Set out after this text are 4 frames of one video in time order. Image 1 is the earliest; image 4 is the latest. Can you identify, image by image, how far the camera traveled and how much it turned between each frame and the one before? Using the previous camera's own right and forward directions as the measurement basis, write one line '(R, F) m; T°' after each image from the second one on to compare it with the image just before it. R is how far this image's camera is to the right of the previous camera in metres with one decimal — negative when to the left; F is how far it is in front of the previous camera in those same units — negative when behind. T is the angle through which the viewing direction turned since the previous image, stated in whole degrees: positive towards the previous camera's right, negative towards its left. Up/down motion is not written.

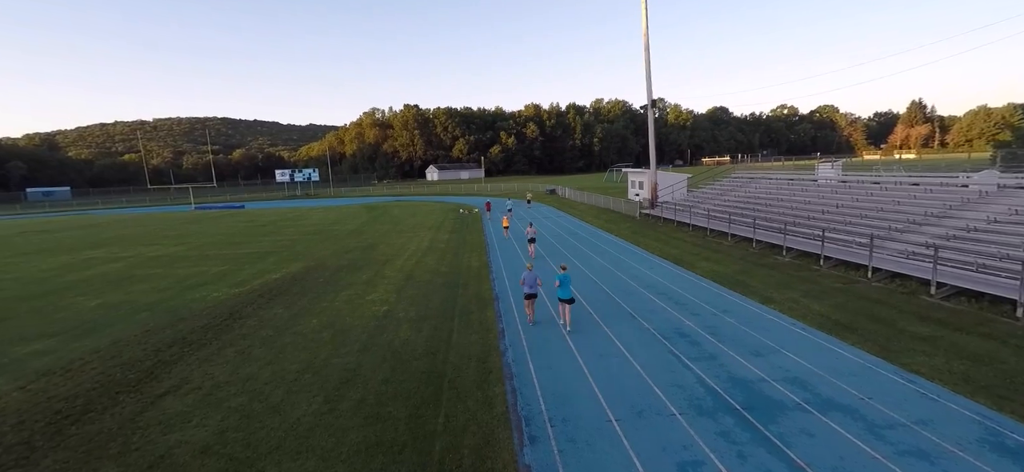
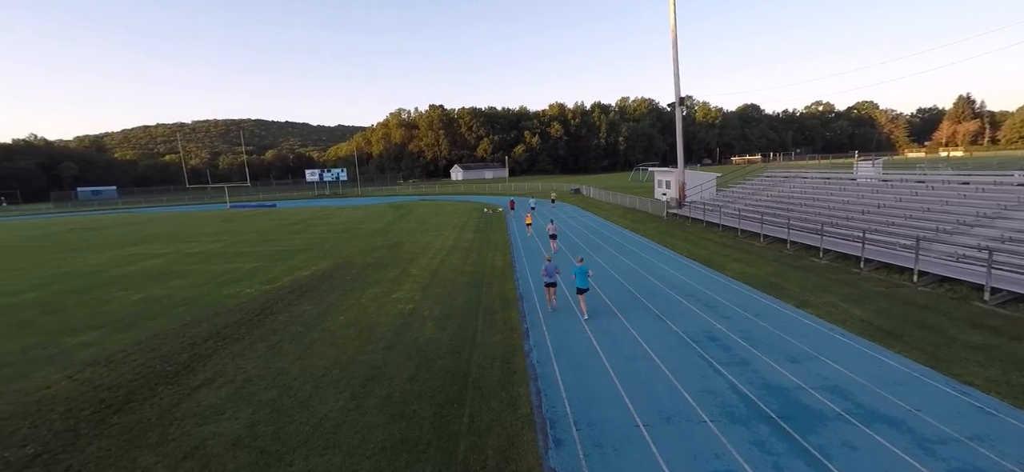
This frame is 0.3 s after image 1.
(0.0, +0.1) m; -3°
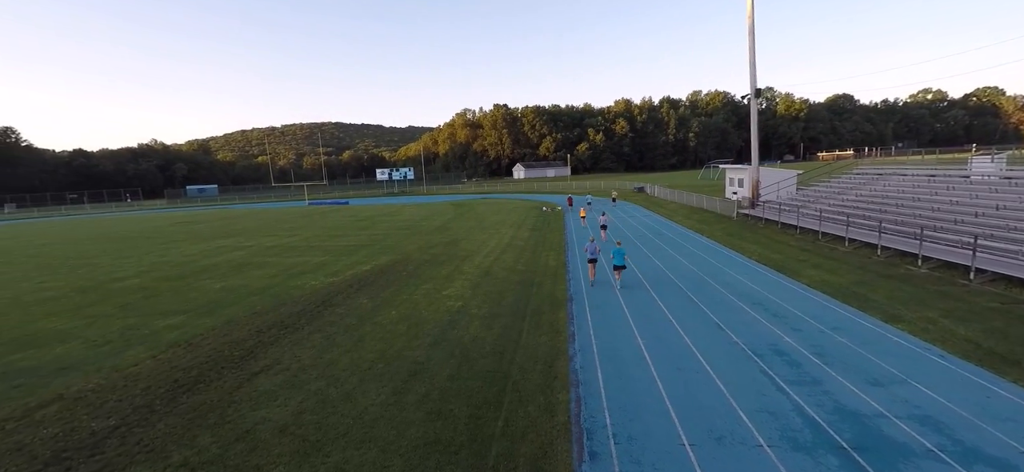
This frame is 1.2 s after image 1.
(+0.3, +0.3) m; -8°
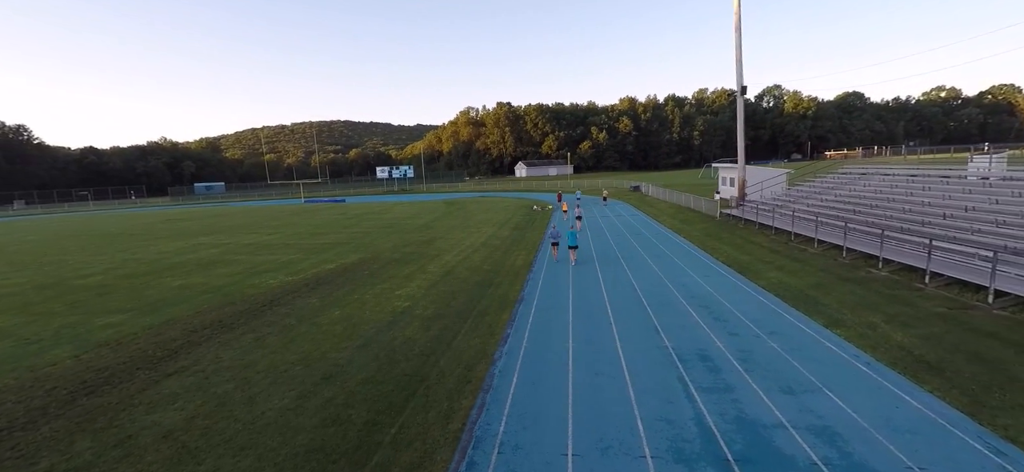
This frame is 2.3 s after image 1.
(+1.7, +0.4) m; -1°
